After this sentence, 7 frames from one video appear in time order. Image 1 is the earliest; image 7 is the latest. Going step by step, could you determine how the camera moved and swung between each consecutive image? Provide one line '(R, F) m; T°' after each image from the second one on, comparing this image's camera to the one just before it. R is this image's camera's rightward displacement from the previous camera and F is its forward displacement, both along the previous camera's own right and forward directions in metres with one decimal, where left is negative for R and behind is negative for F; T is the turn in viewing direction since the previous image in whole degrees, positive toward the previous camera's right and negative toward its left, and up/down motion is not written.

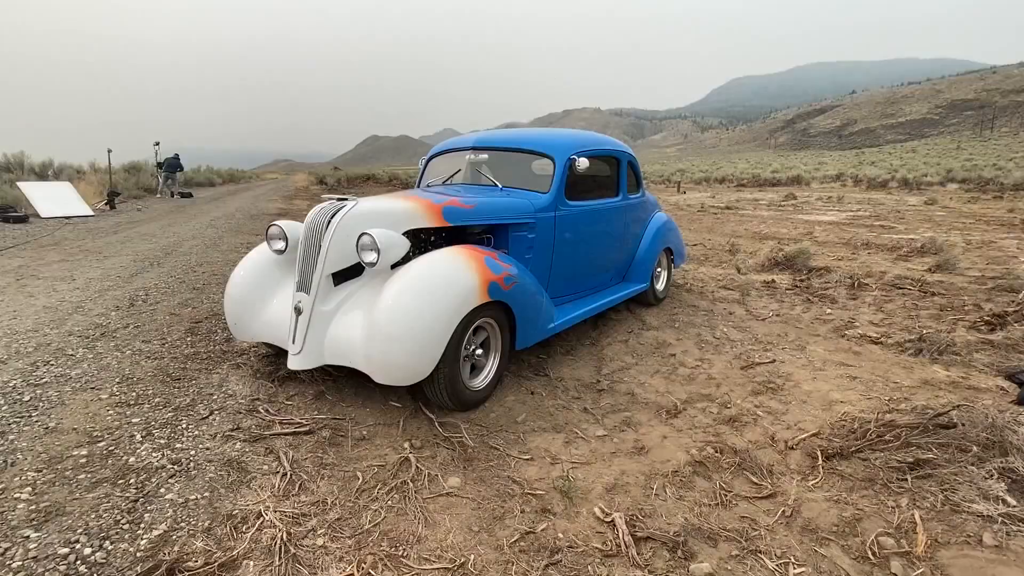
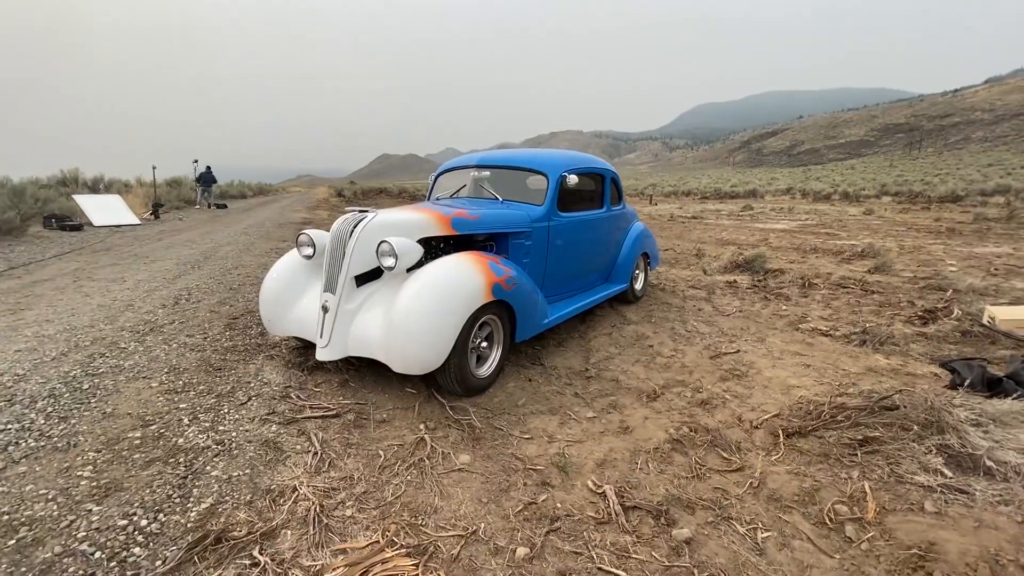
(-0.1, -0.1) m; +4°
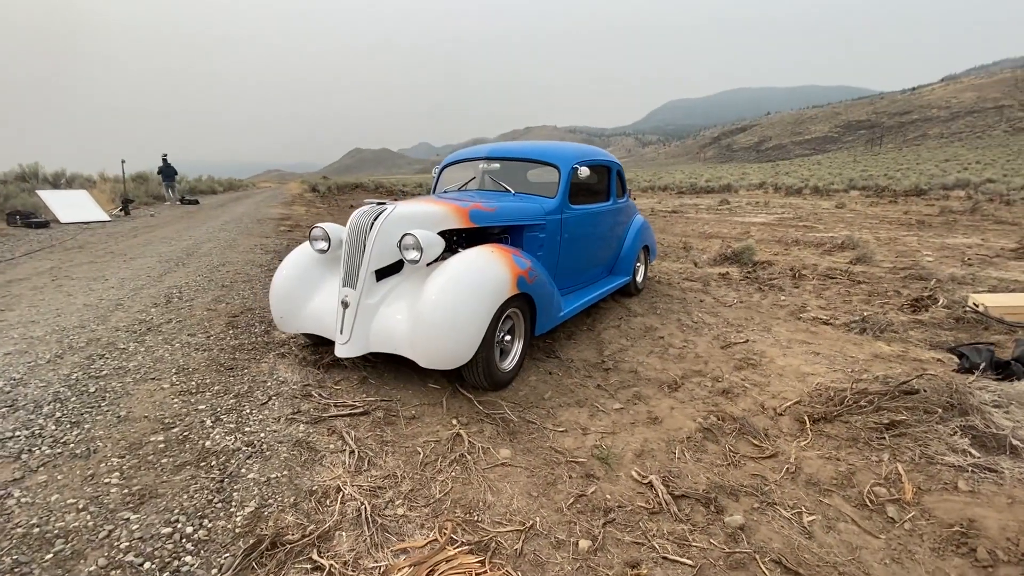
(-0.4, 0.0) m; +3°
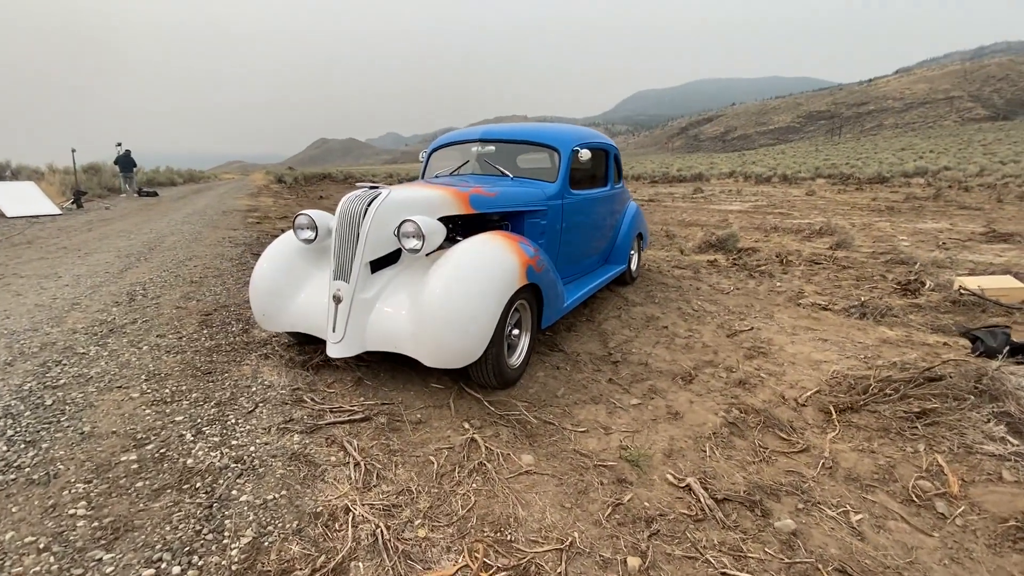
(-0.2, +0.3) m; +3°
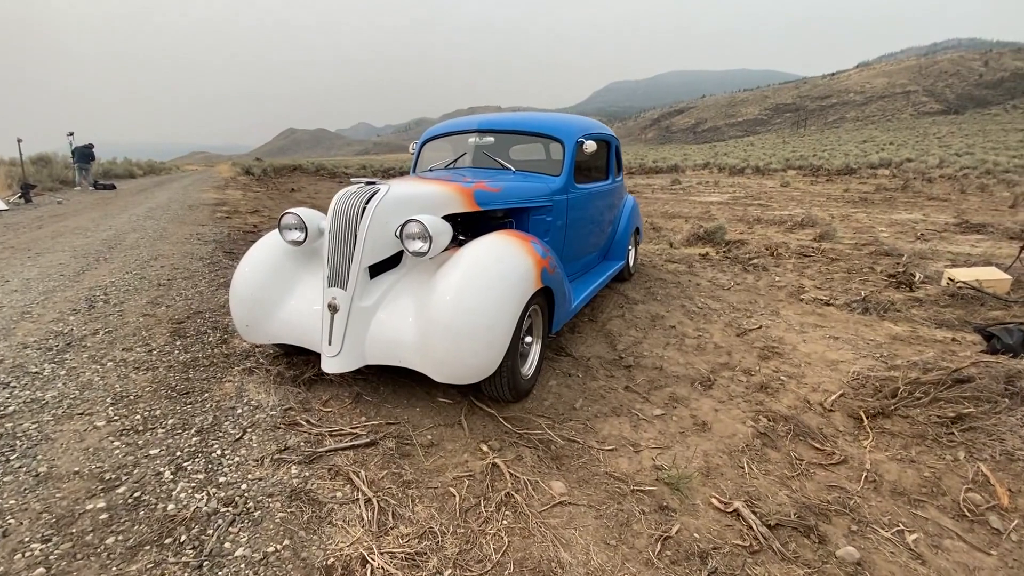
(-0.2, +0.3) m; +3°
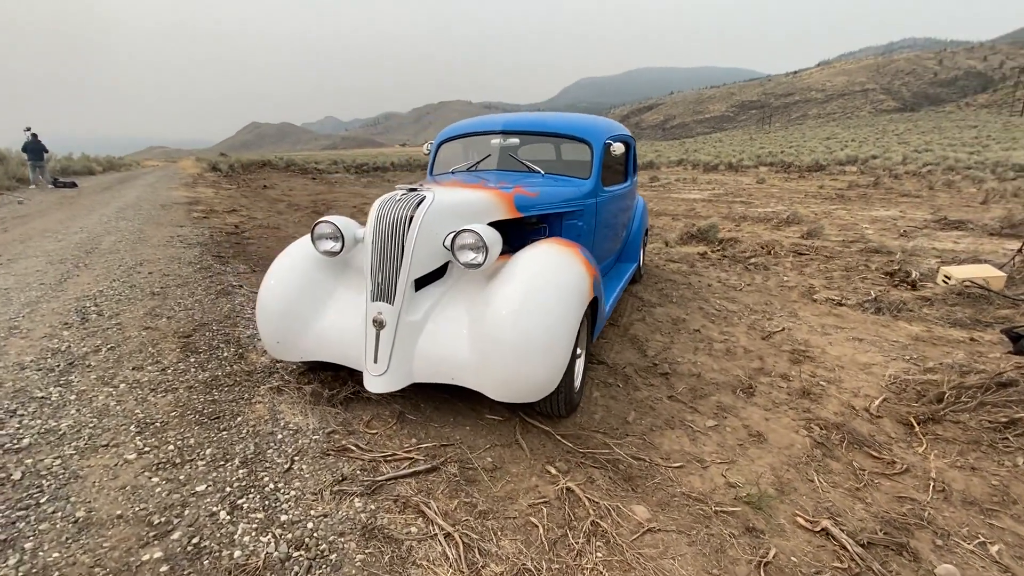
(-0.5, +0.1) m; +3°
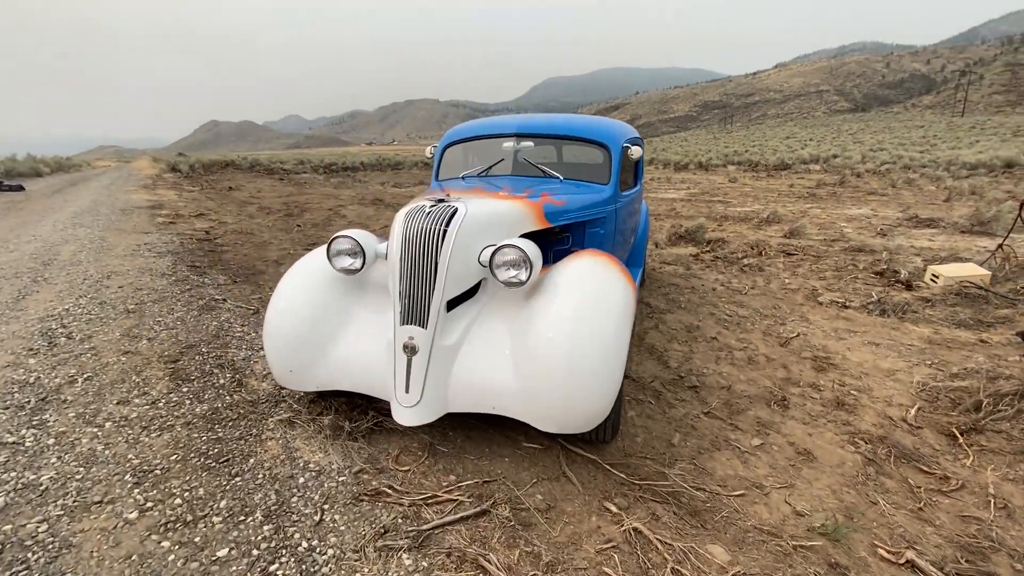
(-0.4, +0.2) m; +3°
